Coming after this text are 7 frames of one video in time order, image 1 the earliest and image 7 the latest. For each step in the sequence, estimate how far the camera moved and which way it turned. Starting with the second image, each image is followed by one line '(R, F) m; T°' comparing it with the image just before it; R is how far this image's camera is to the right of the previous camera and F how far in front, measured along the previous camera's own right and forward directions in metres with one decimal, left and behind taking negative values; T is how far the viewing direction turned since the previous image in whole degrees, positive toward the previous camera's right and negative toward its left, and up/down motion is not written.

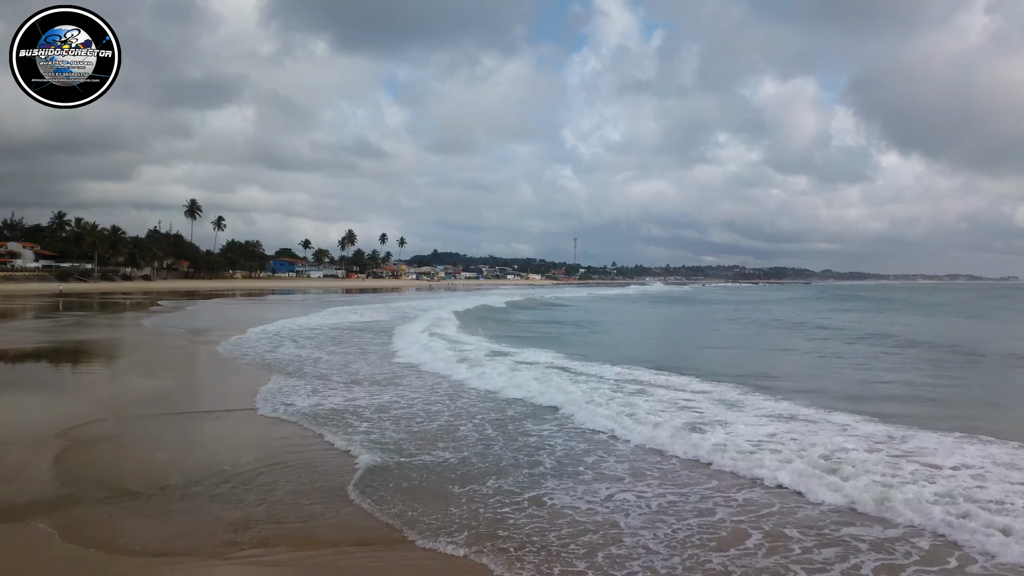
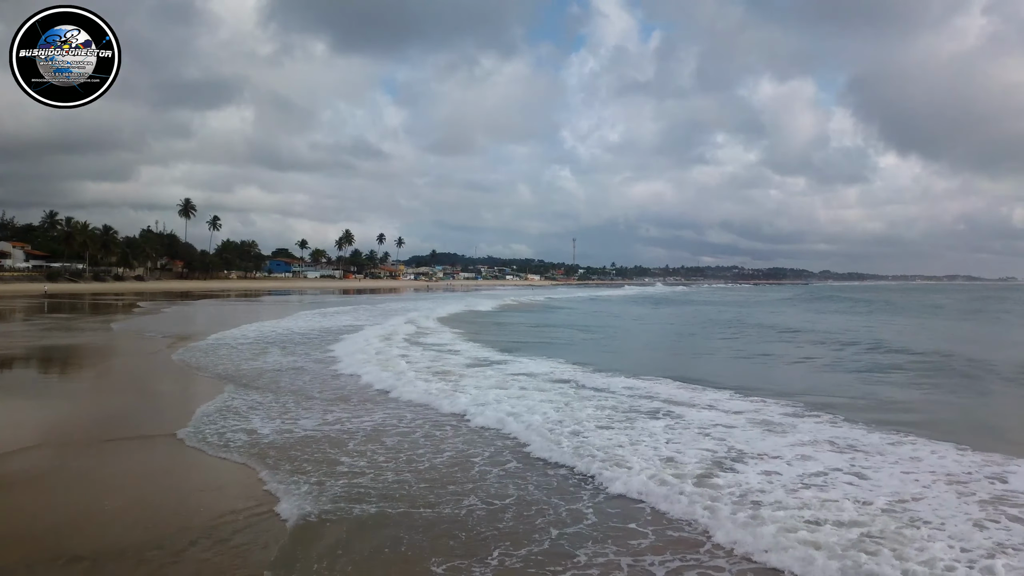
(0.0, +0.6) m; 0°
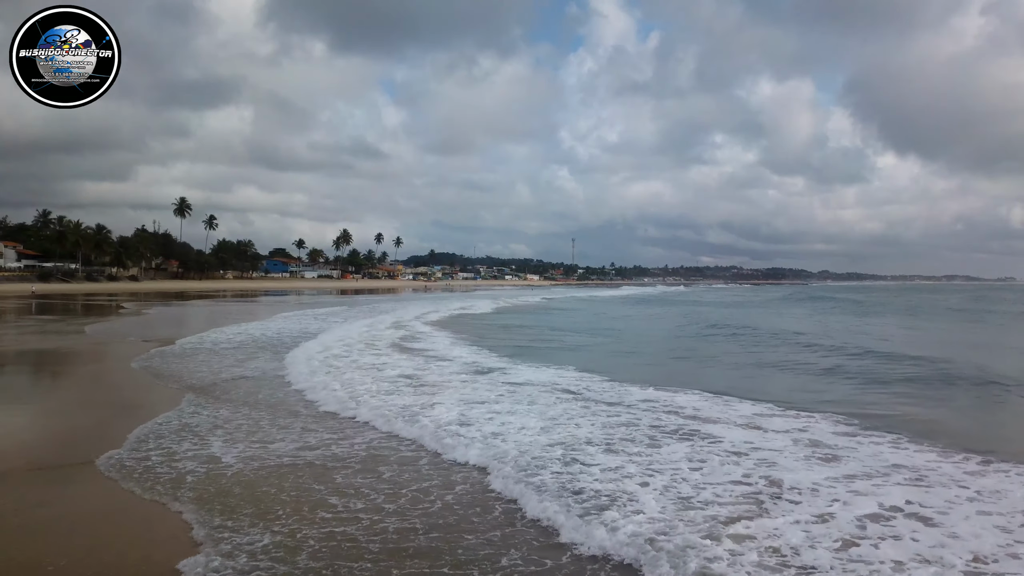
(-0.1, +0.5) m; 0°
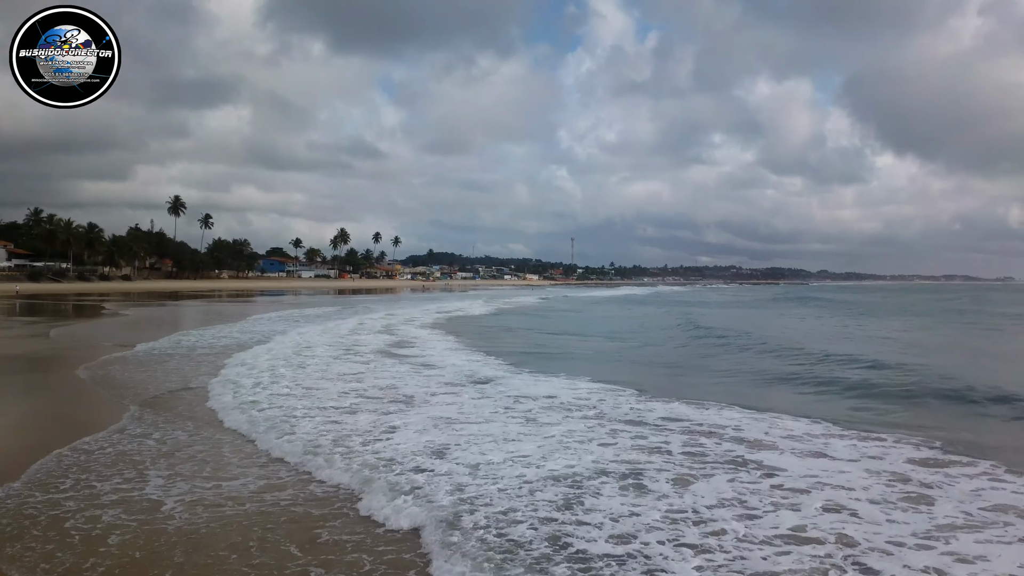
(-0.1, +0.6) m; 0°
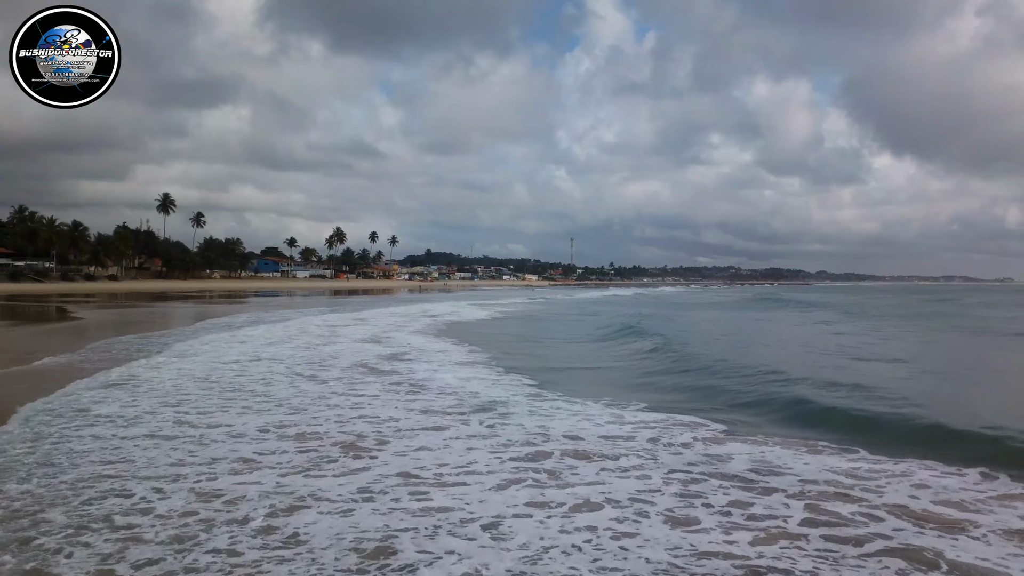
(0.0, +1.1) m; 0°
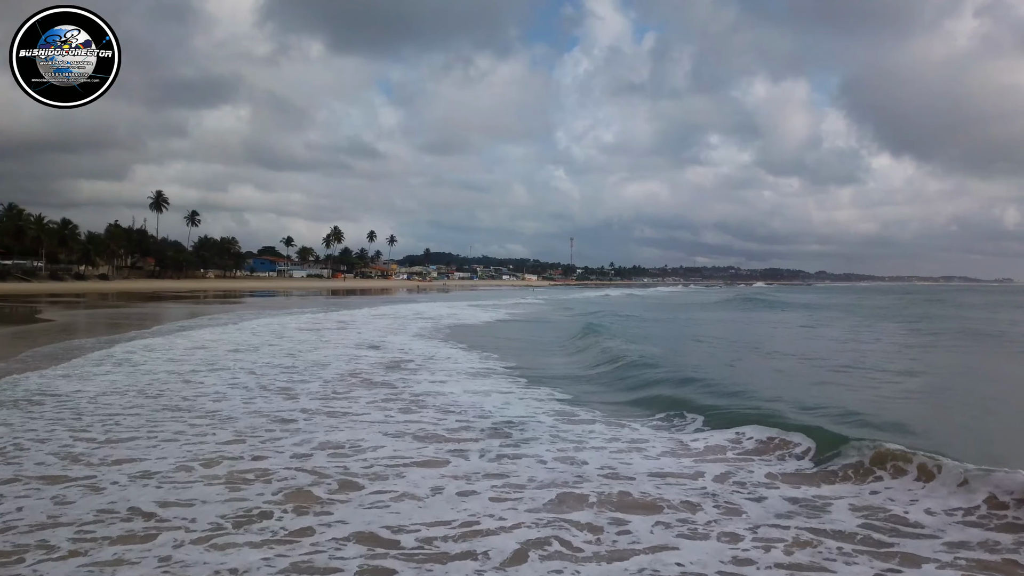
(-0.2, +0.8) m; 0°
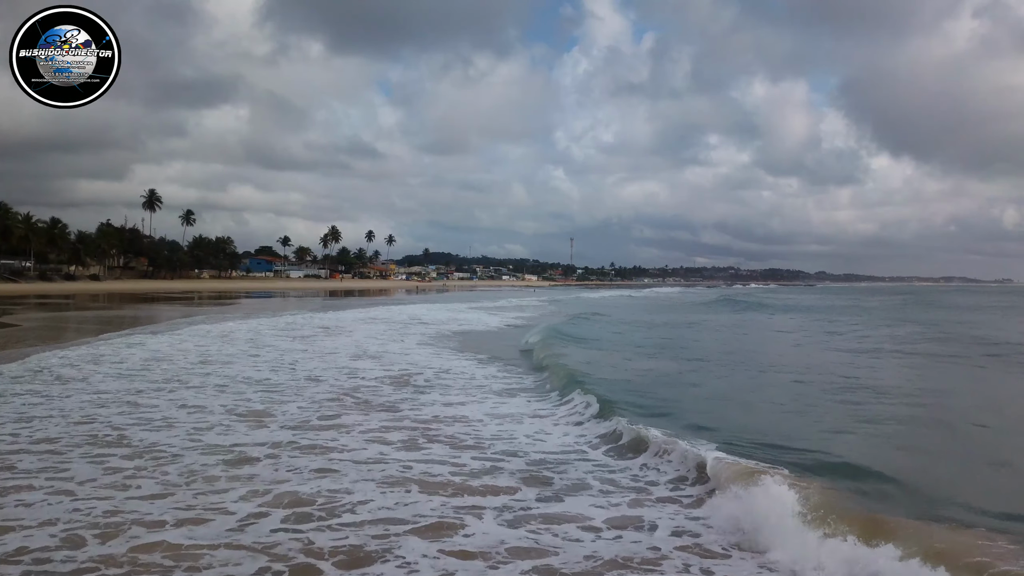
(-0.1, +0.8) m; 0°
